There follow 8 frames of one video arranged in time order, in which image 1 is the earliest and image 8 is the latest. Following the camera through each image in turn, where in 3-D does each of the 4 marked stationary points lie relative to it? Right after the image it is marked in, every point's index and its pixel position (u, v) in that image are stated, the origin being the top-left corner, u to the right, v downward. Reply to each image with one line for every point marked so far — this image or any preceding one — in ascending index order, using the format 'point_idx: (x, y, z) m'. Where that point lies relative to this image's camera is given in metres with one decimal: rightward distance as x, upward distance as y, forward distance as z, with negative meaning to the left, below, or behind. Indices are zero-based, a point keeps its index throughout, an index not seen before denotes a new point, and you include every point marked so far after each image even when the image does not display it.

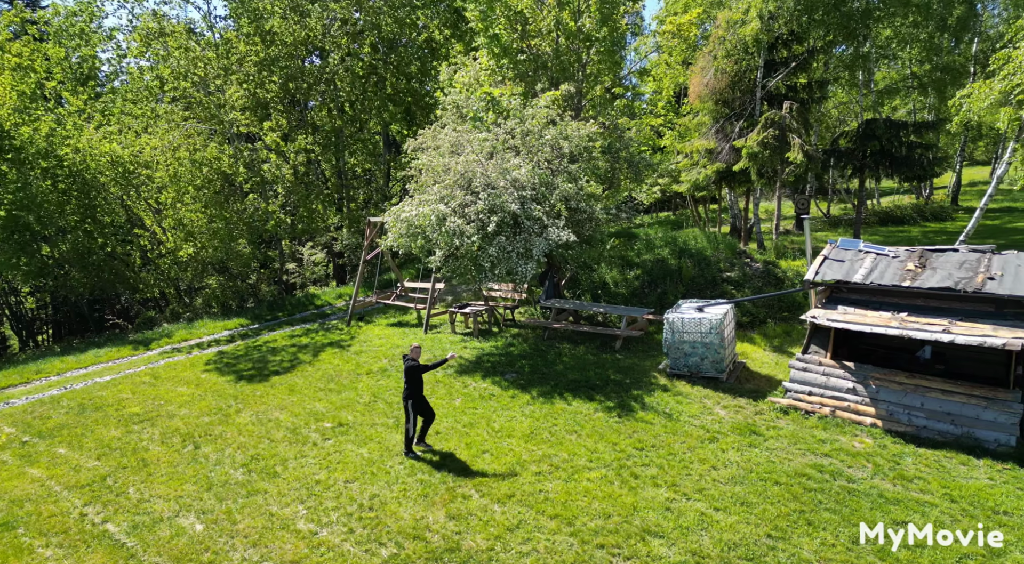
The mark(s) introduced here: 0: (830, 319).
0: (+6.3, -0.7, +13.7) m
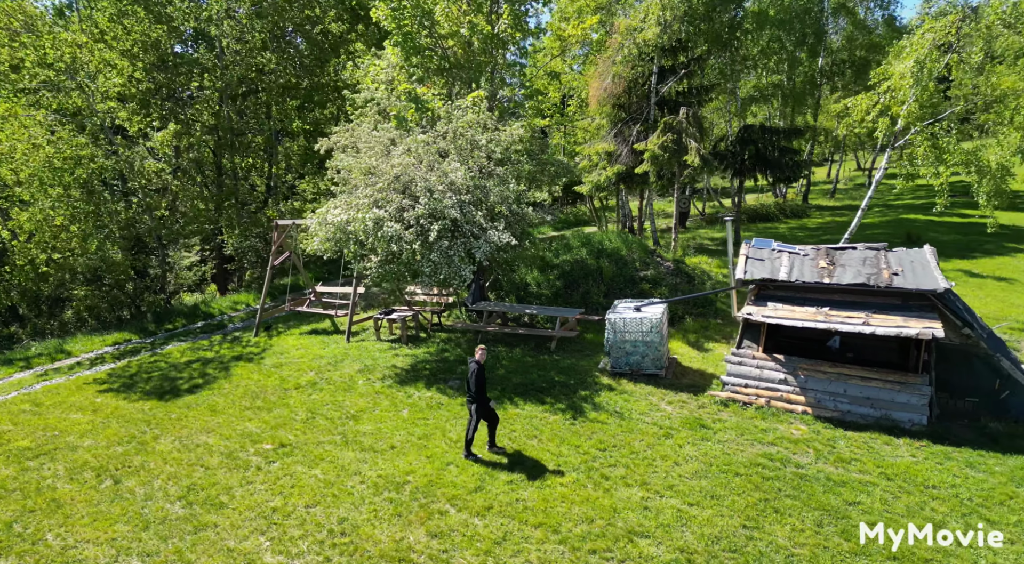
0: (+5.4, -0.7, +14.7) m
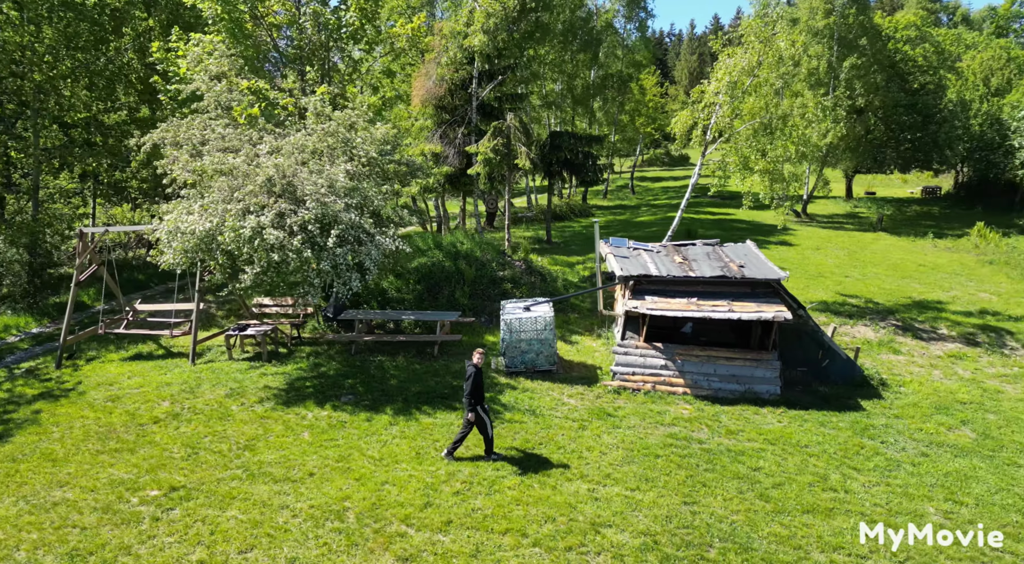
0: (+3.2, -0.6, +16.1) m
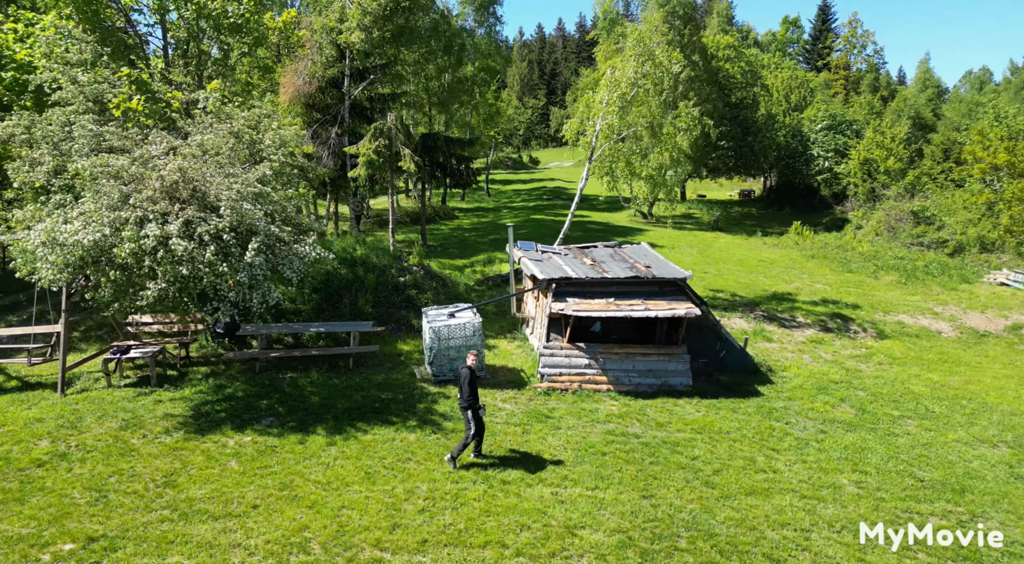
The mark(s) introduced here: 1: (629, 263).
0: (+1.5, -0.7, +16.5) m
1: (+3.2, +0.5, +18.9) m
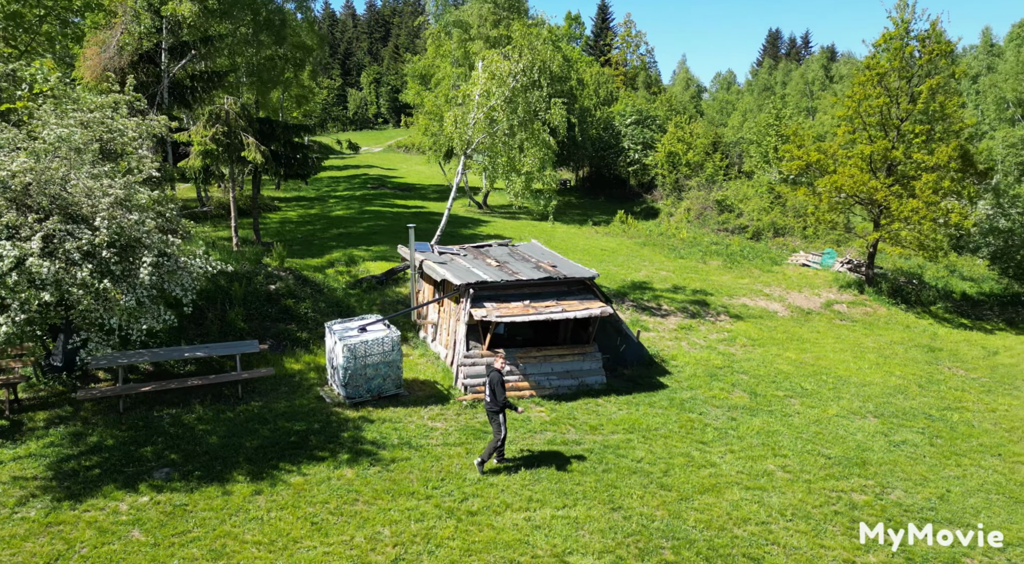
0: (-0.3, -0.8, +15.7) m
1: (+0.6, +0.5, +18.5) m
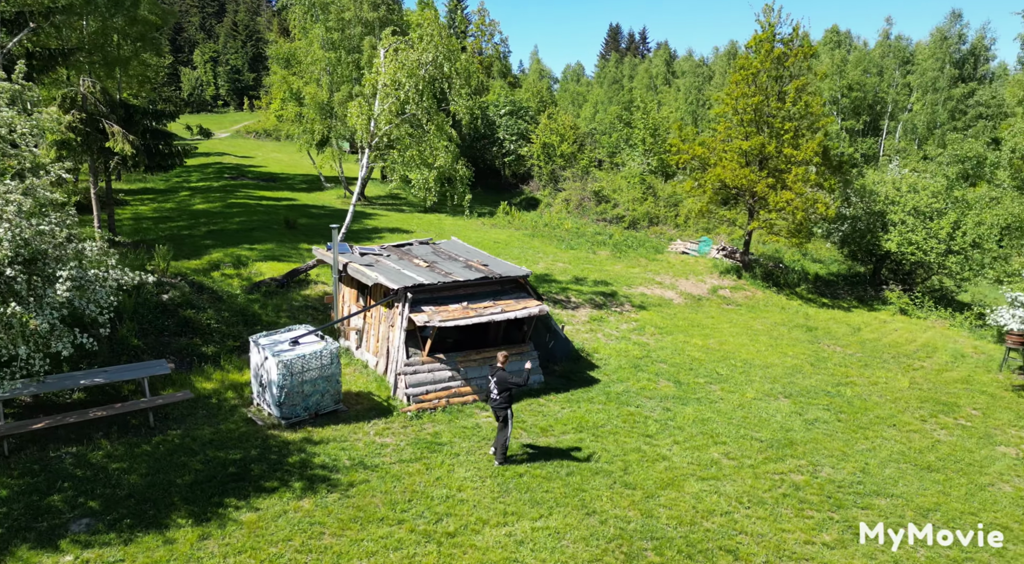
0: (-1.6, -0.8, +15.0) m
1: (-1.3, +0.5, +17.9) m
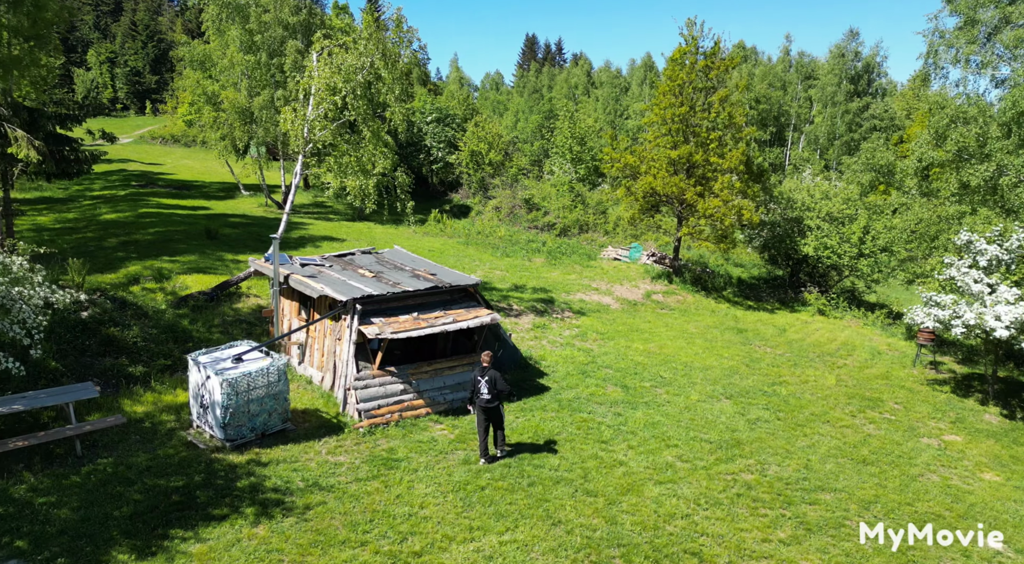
0: (-2.6, -1.0, +14.6) m
1: (-2.6, +0.3, +17.5) m
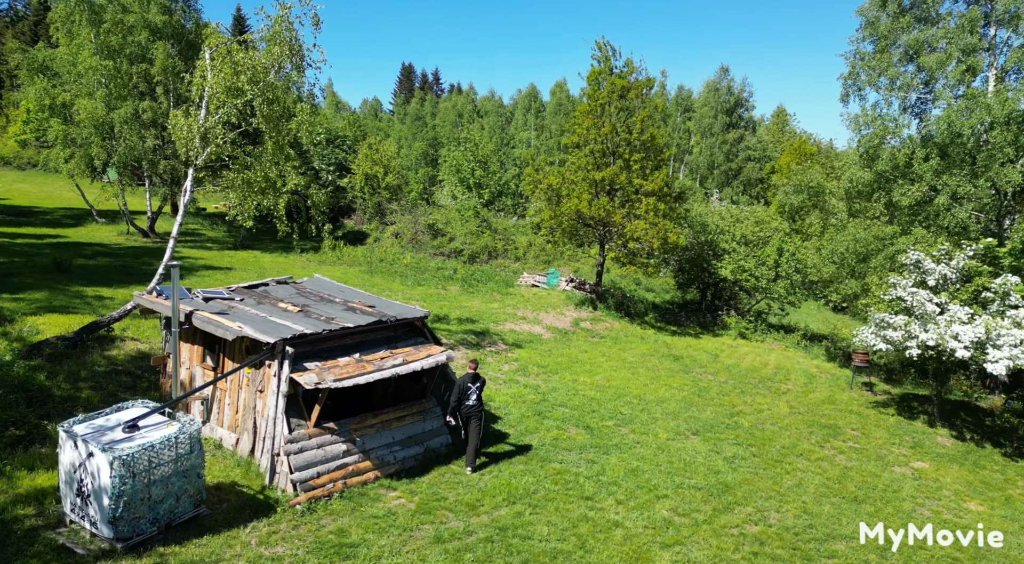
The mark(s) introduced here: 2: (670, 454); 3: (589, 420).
0: (-3.0, -1.6, +11.6) m
1: (-3.5, -0.5, +14.5) m
2: (+3.6, -4.0, +16.1) m
3: (+1.9, -3.5, +17.7) m
